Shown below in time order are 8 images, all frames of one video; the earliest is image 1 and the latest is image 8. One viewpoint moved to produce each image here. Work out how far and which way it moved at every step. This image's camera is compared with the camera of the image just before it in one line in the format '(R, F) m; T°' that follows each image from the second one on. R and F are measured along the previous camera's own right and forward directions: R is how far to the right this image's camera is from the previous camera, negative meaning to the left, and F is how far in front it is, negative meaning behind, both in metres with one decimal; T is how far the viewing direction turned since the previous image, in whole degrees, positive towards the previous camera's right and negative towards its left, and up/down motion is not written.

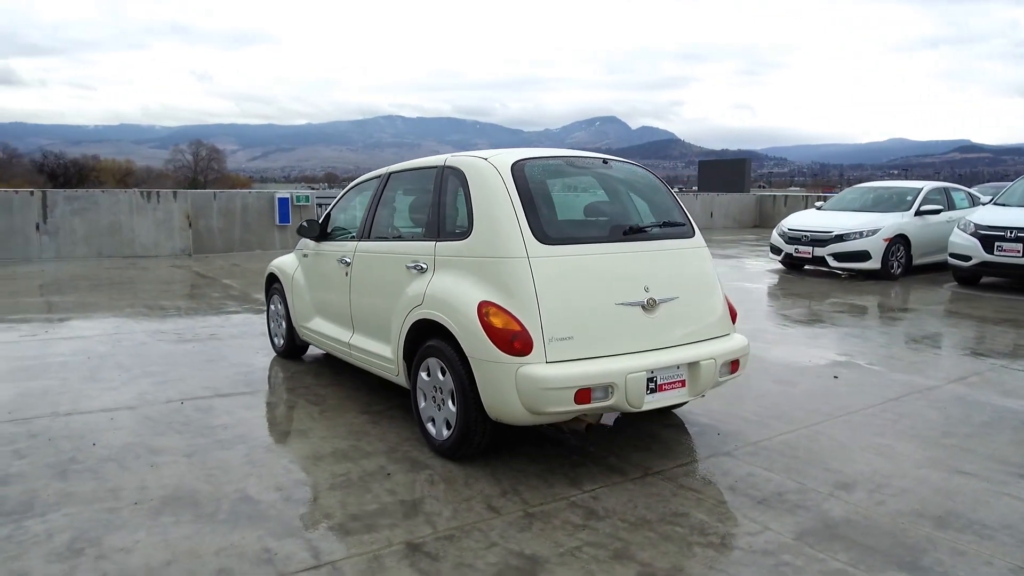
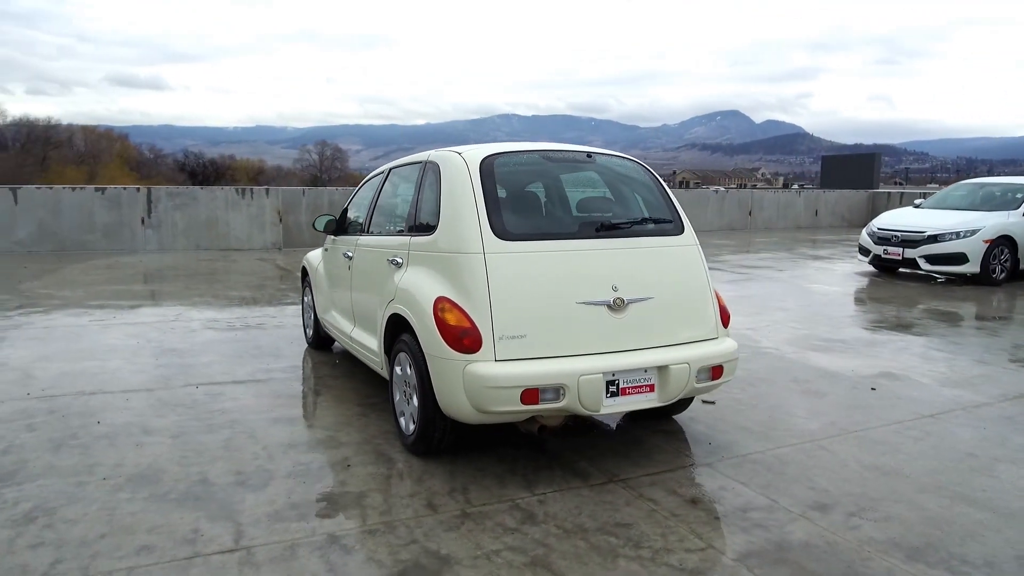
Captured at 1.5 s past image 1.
(+0.8, +0.1) m; -9°
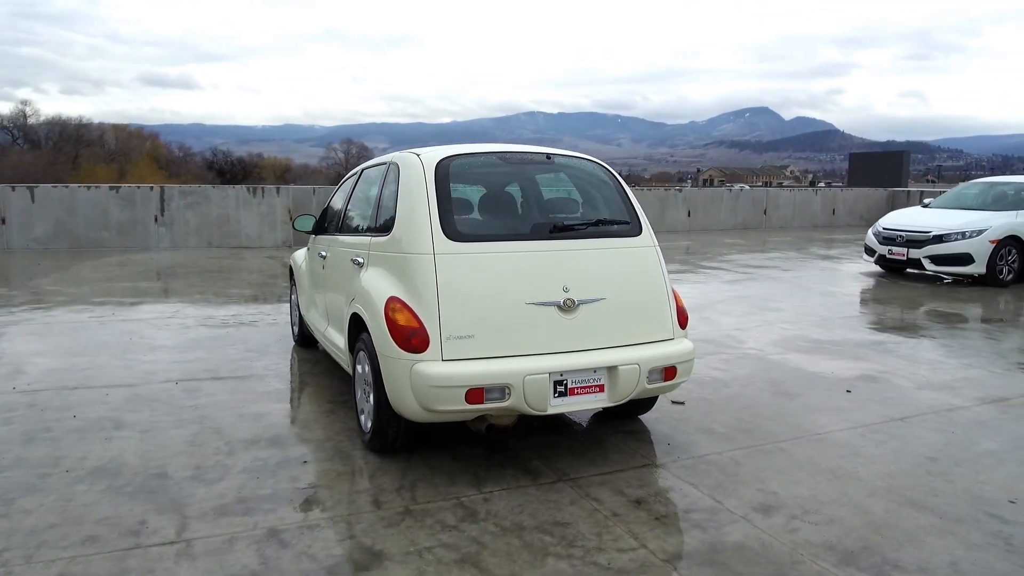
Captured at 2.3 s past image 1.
(+0.4, 0.0) m; -2°
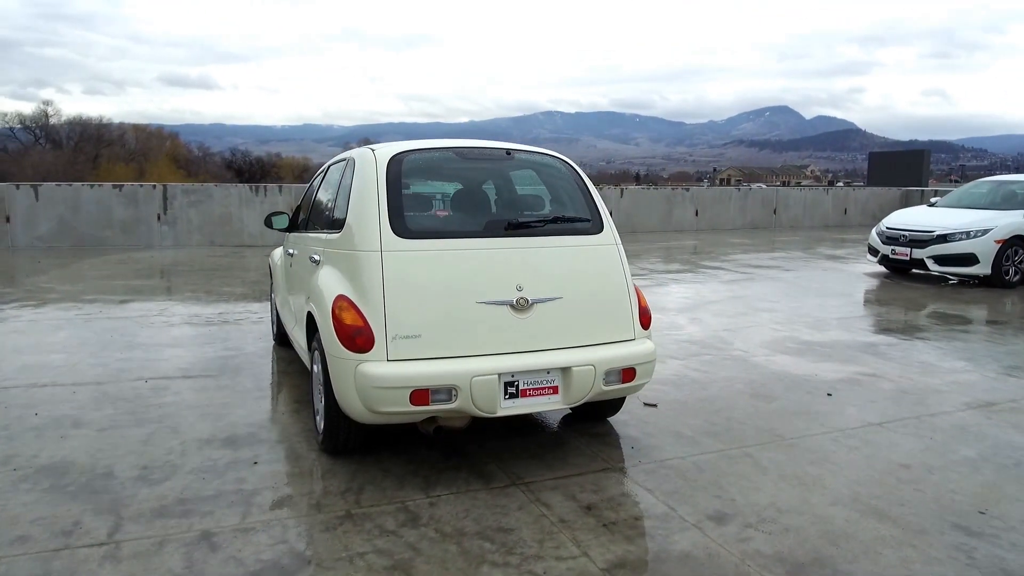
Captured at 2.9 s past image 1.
(+0.3, +0.1) m; -1°
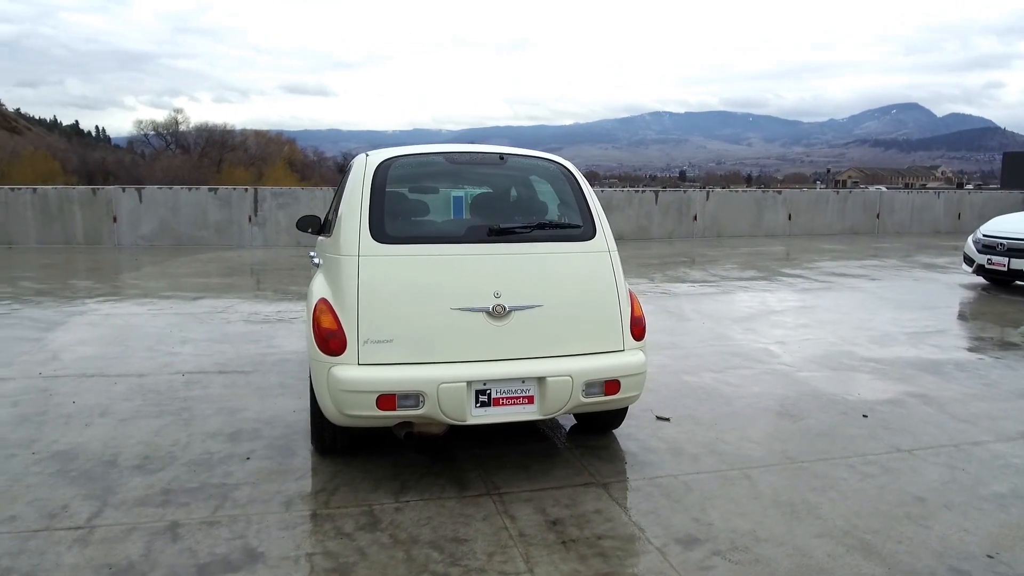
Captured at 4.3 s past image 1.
(+0.6, +0.1) m; -8°
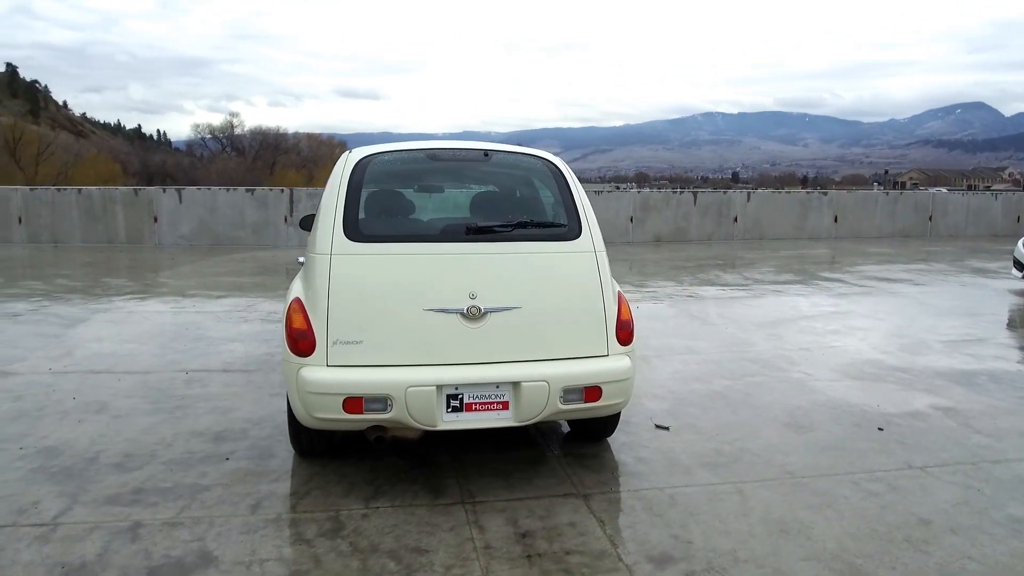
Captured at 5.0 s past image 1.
(+0.3, +0.2) m; -4°
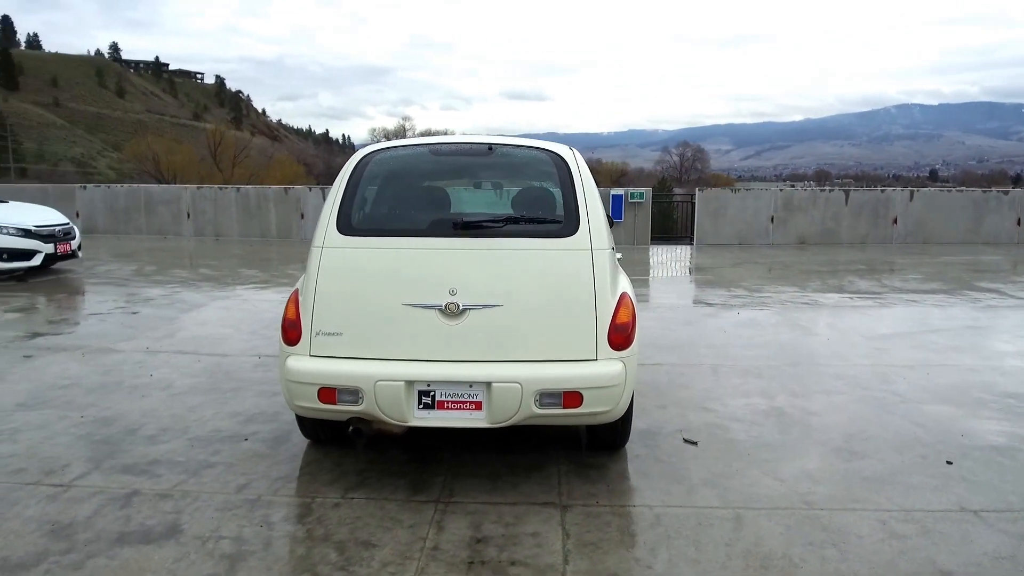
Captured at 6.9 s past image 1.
(+0.8, +0.2) m; -13°
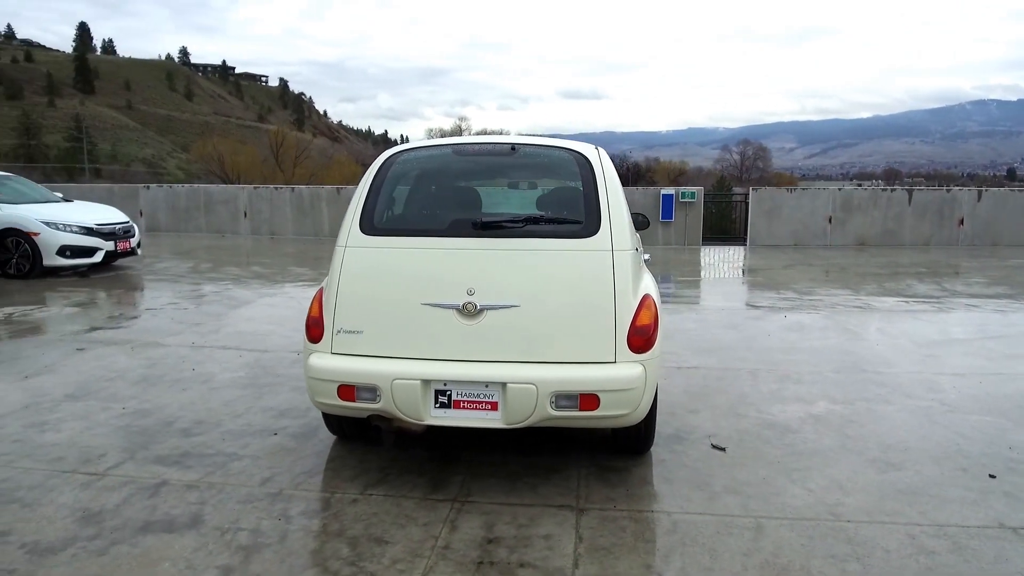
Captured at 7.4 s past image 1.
(+0.2, 0.0) m; -4°
